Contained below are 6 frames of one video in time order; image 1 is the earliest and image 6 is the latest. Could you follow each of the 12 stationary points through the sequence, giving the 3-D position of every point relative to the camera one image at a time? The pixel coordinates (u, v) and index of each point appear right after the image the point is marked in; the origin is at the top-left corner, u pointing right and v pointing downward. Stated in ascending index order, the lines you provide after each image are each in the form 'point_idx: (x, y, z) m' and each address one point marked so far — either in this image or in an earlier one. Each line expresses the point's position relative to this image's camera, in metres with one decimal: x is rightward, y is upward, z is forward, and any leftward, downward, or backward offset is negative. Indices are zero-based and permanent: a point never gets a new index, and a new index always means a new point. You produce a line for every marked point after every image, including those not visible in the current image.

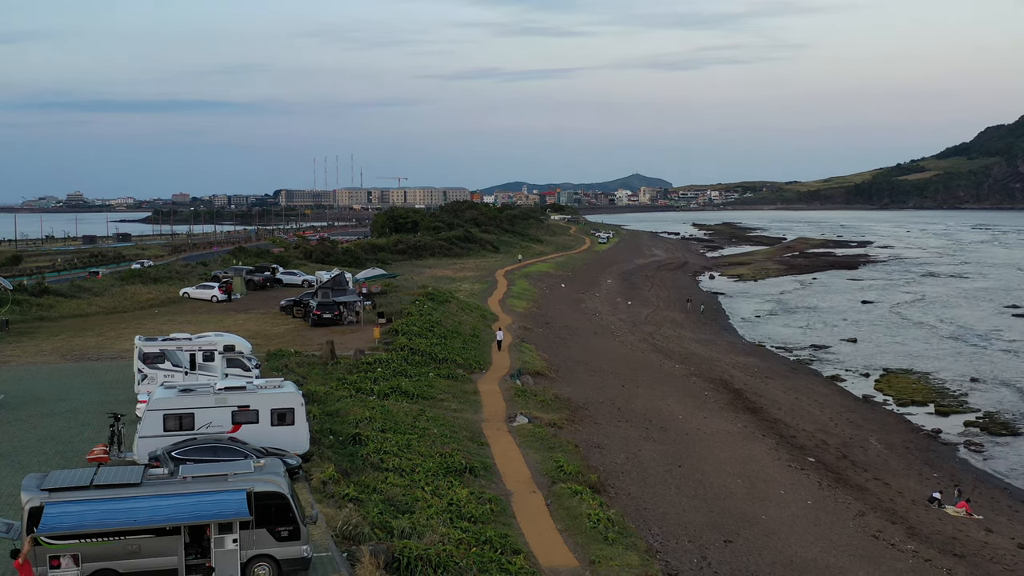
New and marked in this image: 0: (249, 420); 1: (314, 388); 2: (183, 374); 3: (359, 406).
0: (-3.2, -1.6, +13.9) m
1: (-3.4, -1.7, +19.8) m
2: (-5.1, -1.3, +18.0) m
3: (-2.4, -1.9, +18.4) m
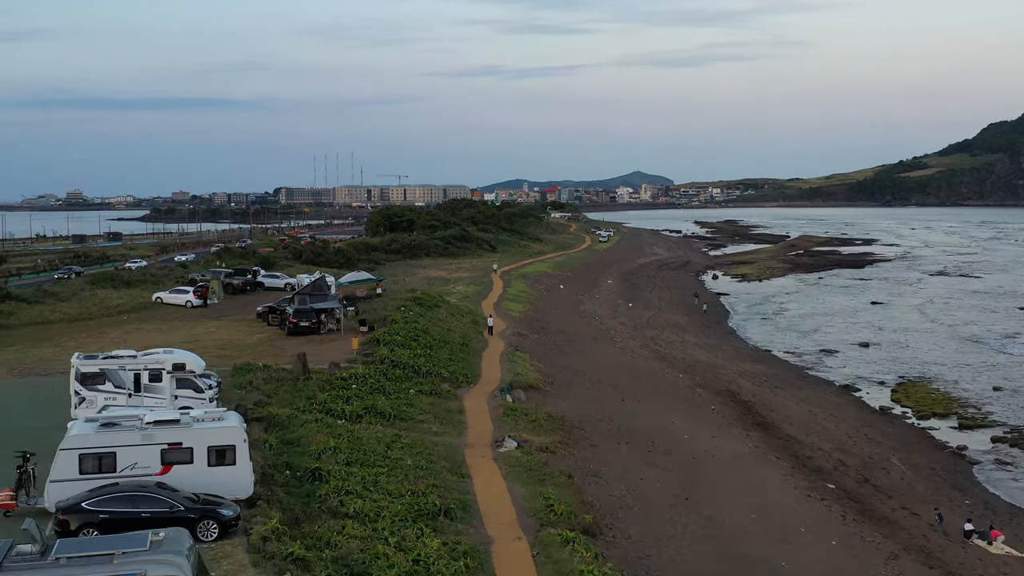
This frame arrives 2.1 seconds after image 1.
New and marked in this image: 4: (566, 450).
0: (-3.4, -1.7, +11.8) m
1: (-3.6, -1.9, +17.7) m
2: (-5.3, -1.5, +16.0) m
3: (-2.6, -2.0, +16.3) m
4: (+0.9, -2.6, +18.7) m
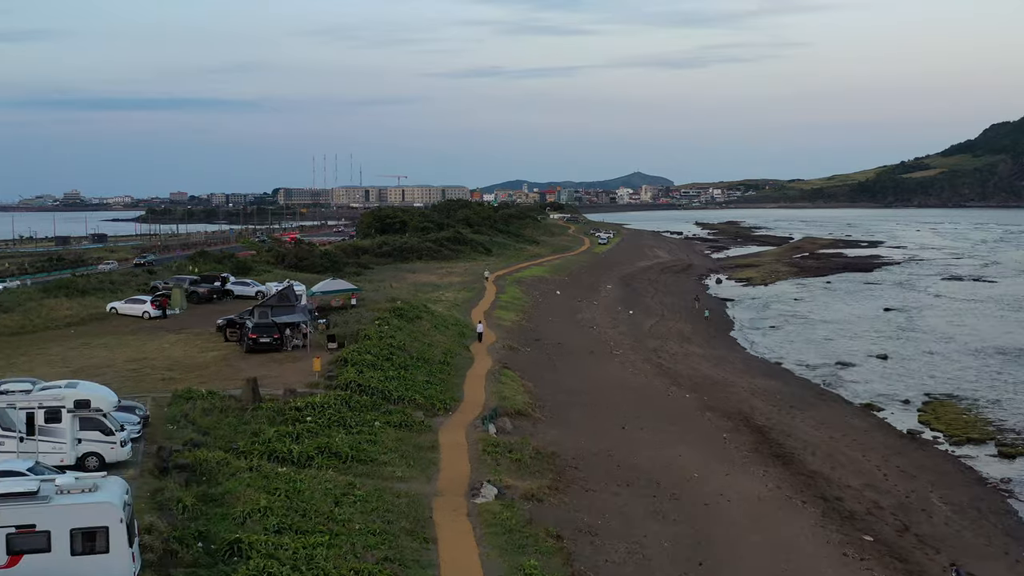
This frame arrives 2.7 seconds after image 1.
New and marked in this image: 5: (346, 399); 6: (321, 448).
0: (-3.7, -2.0, +8.9) m
1: (-3.9, -2.1, +14.8) m
2: (-5.6, -1.7, +13.0) m
3: (-2.9, -2.2, +13.4) m
4: (+0.6, -2.9, +15.8) m
5: (-2.7, -1.8, +19.2) m
6: (-2.6, -2.2, +15.9) m
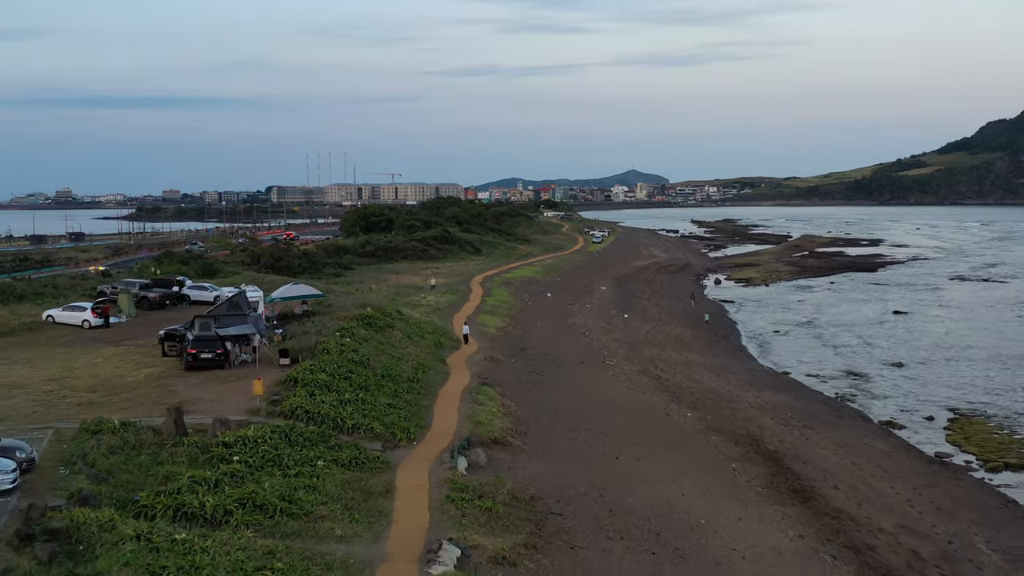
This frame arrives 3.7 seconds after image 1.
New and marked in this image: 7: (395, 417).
0: (-4.0, -2.1, +5.9) m
1: (-4.3, -2.2, +11.7) m
2: (-6.0, -1.9, +10.0) m
3: (-3.3, -2.4, +10.4) m
4: (+0.2, -3.0, +12.8) m
5: (-3.1, -2.0, +16.2) m
6: (-3.0, -2.3, +12.9) m
7: (-1.9, -2.1, +18.4) m
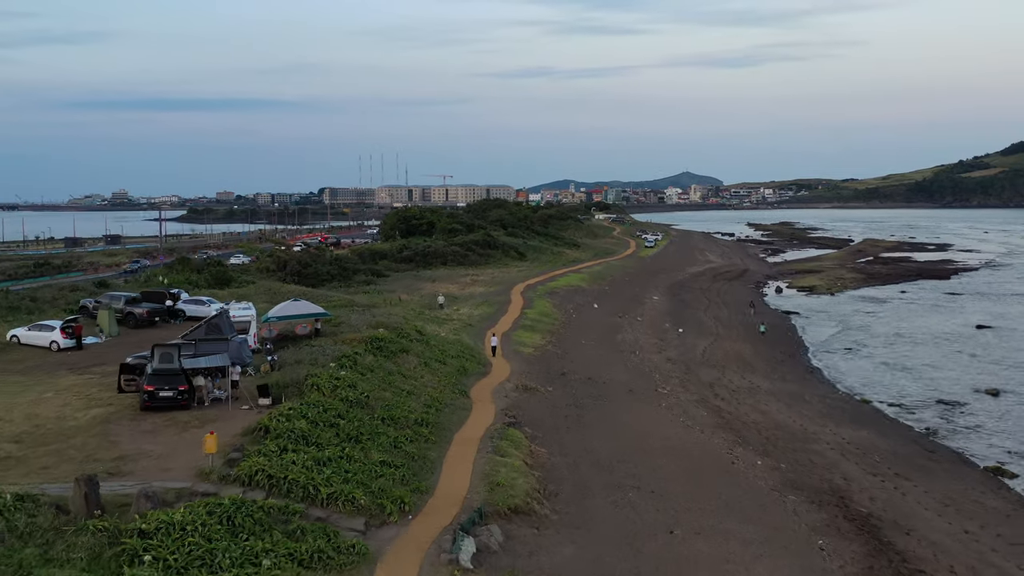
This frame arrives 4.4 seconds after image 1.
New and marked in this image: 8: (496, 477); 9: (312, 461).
0: (-4.2, -2.4, +2.0) m
1: (-4.2, -2.6, +7.9) m
2: (-6.0, -2.2, +6.3) m
3: (-3.3, -2.7, +6.5) m
4: (+0.3, -3.4, +8.7) m
5: (-2.9, -2.3, +12.3) m
6: (-2.9, -2.7, +9.0) m
7: (-1.5, -2.4, +14.5) m
8: (-0.2, -2.6, +16.0) m
9: (-2.5, -2.1, +14.4) m
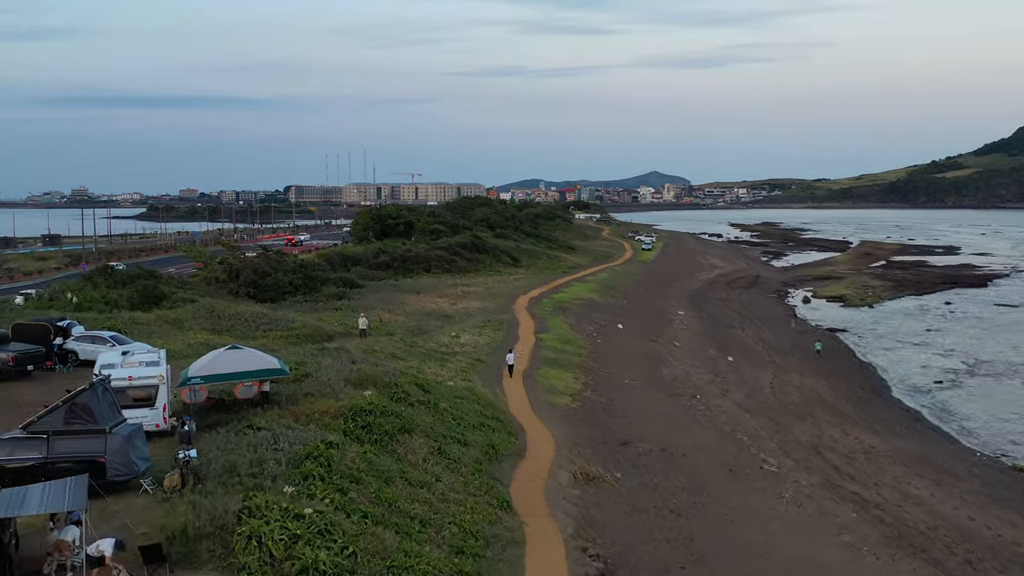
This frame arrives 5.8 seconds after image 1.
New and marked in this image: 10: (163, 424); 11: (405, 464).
0: (-2.8, -3.0, -6.5) m
1: (-3.0, -3.1, -0.6) m
2: (-4.7, -2.7, -2.3) m
3: (-2.1, -3.3, -2.0) m
4: (+1.5, -3.9, +0.3) m
5: (-1.8, -2.8, +3.8) m
6: (-1.7, -3.2, +0.5) m
7: (-0.5, -2.9, +6.0) m
8: (+0.8, -3.1, +7.5) m
9: (-1.4, -2.7, +5.9) m
10: (-3.9, -1.5, +13.6) m
11: (-1.2, -2.0, +13.4) m
